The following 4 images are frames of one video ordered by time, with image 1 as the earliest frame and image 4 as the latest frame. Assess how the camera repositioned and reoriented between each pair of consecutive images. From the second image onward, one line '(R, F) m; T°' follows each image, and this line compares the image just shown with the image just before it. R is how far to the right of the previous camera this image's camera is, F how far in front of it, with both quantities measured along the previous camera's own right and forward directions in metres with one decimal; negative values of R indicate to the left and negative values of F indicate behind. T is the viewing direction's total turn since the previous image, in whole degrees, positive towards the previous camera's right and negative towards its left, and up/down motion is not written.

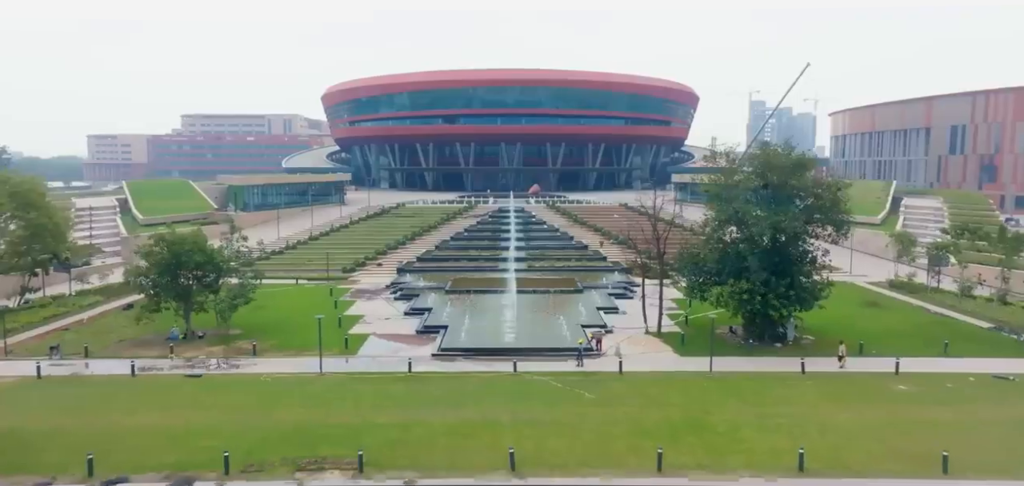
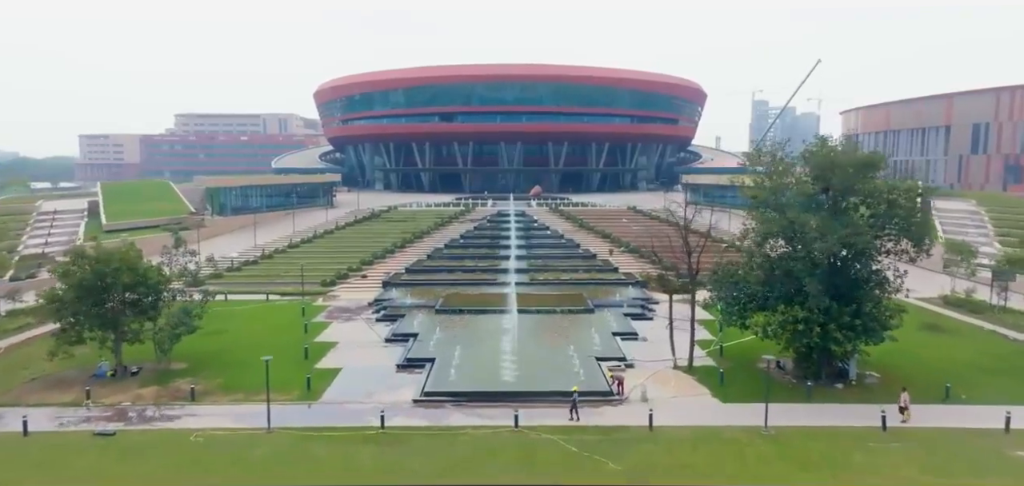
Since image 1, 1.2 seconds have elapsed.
(0.0, +3.3) m; 0°
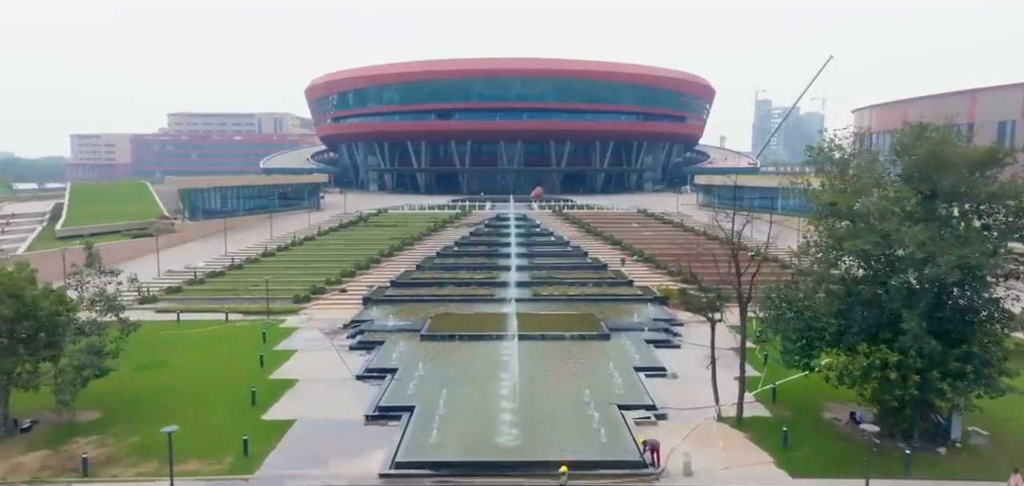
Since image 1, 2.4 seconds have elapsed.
(0.0, +3.4) m; 0°
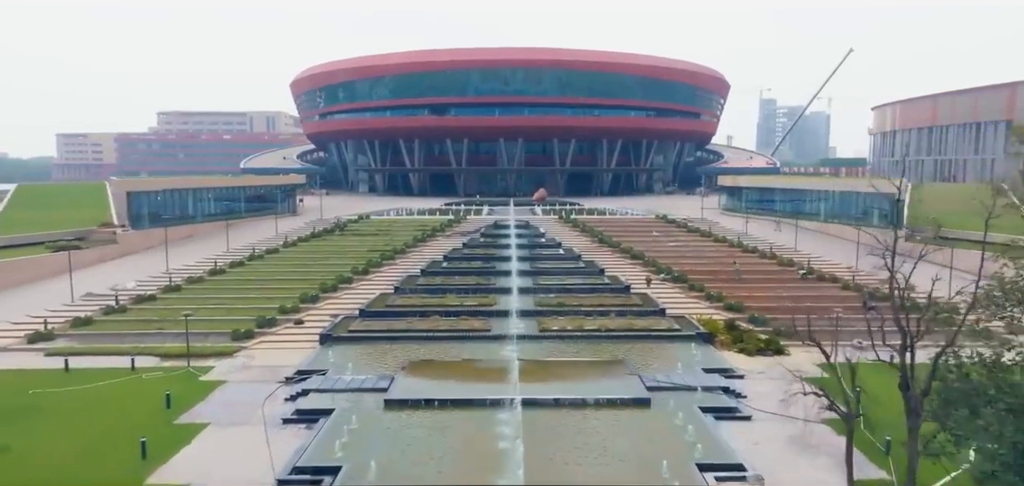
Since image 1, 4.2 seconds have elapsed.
(0.0, +5.2) m; 0°
